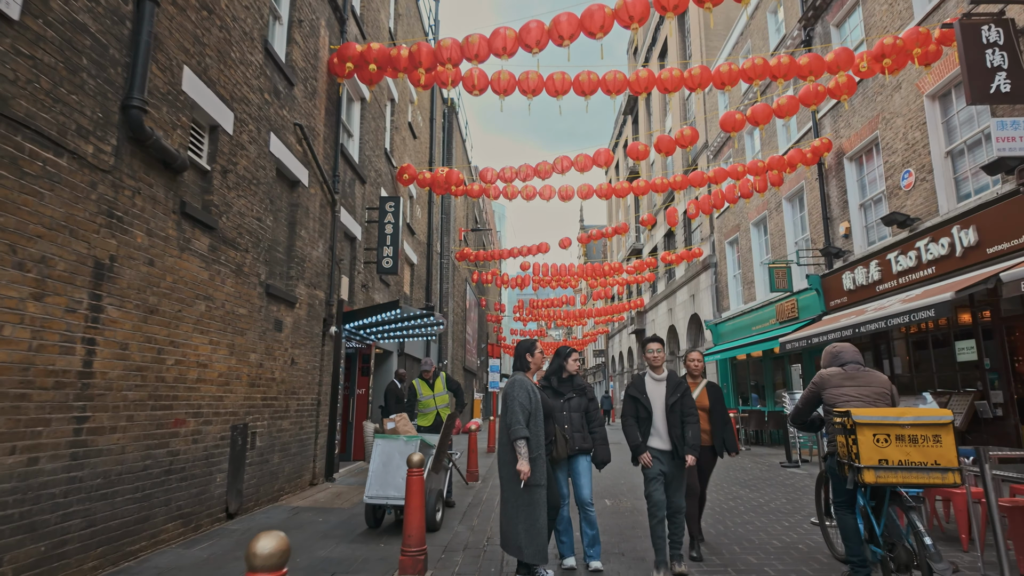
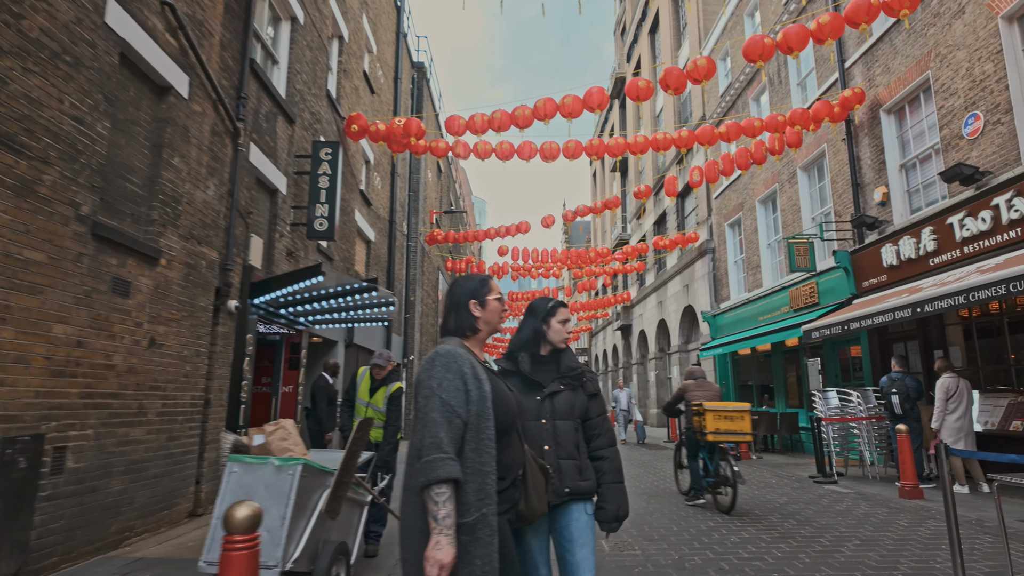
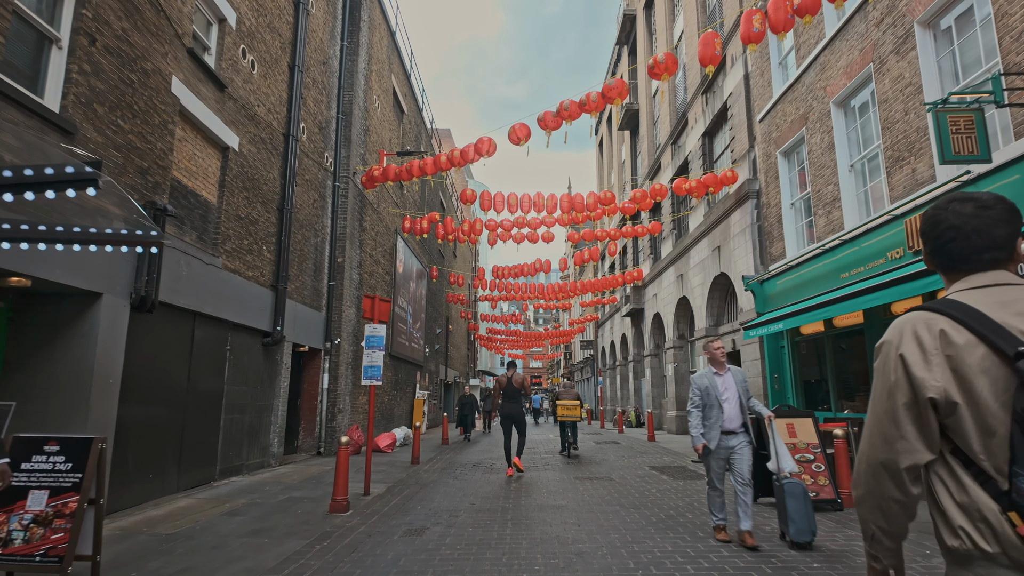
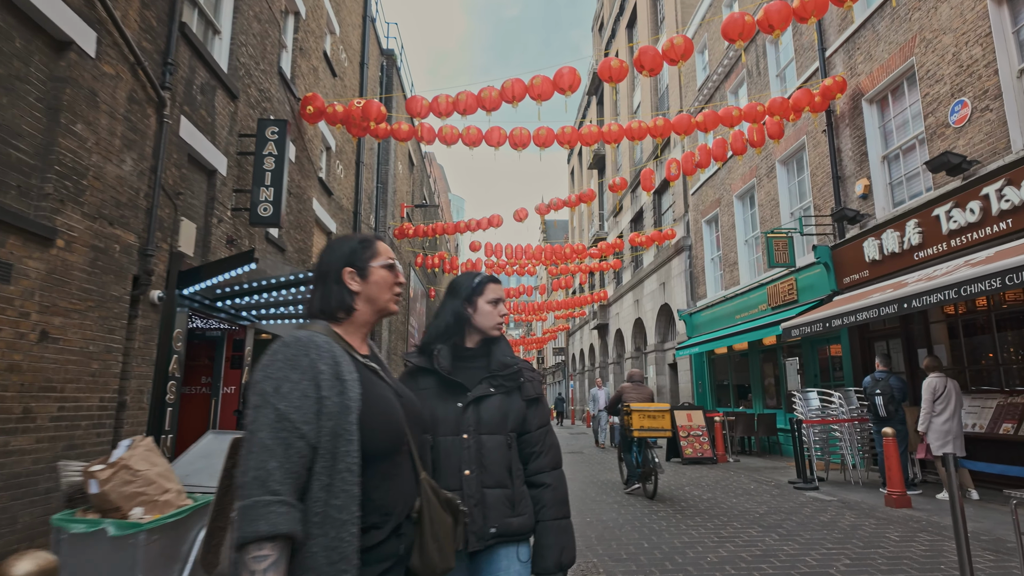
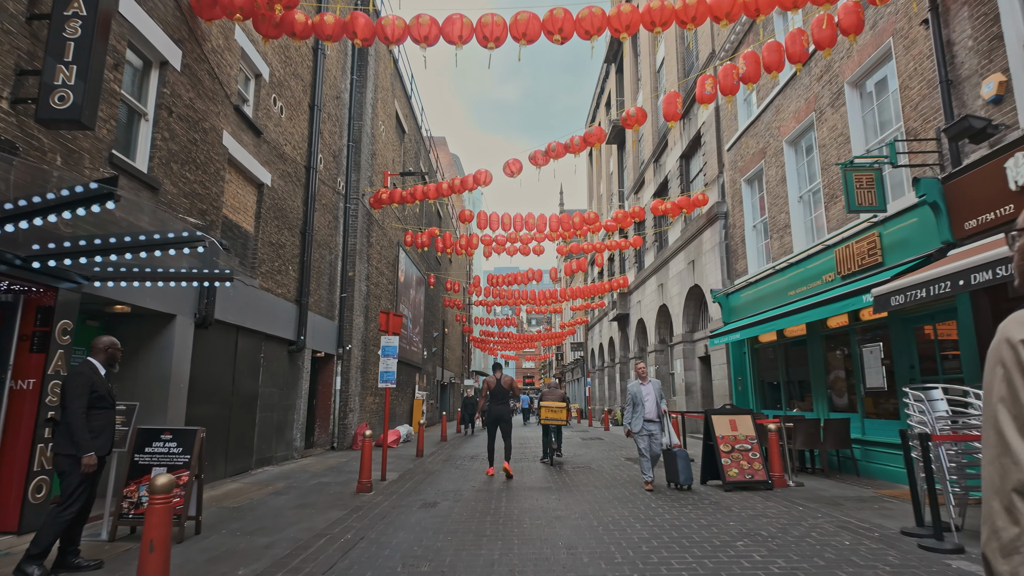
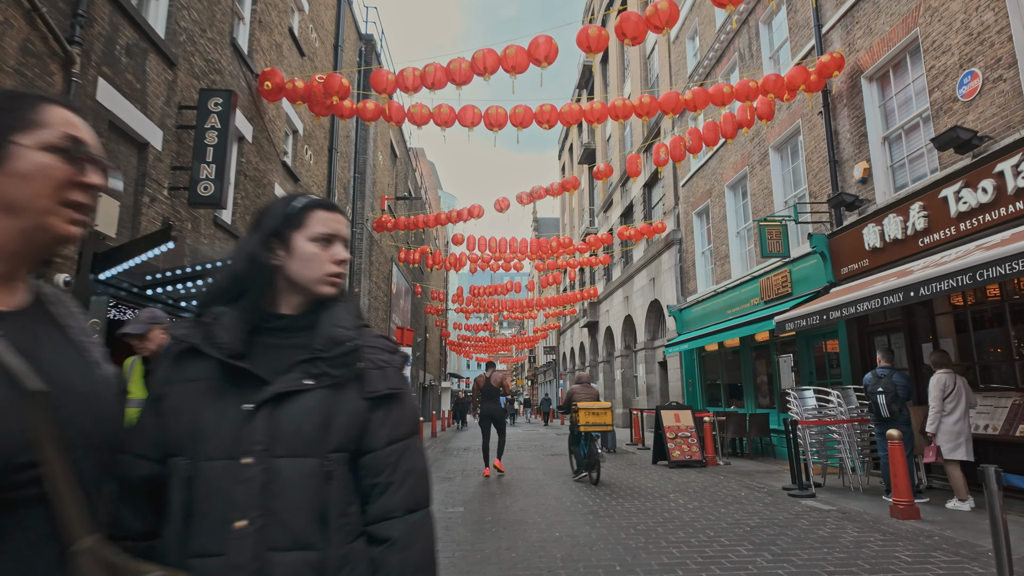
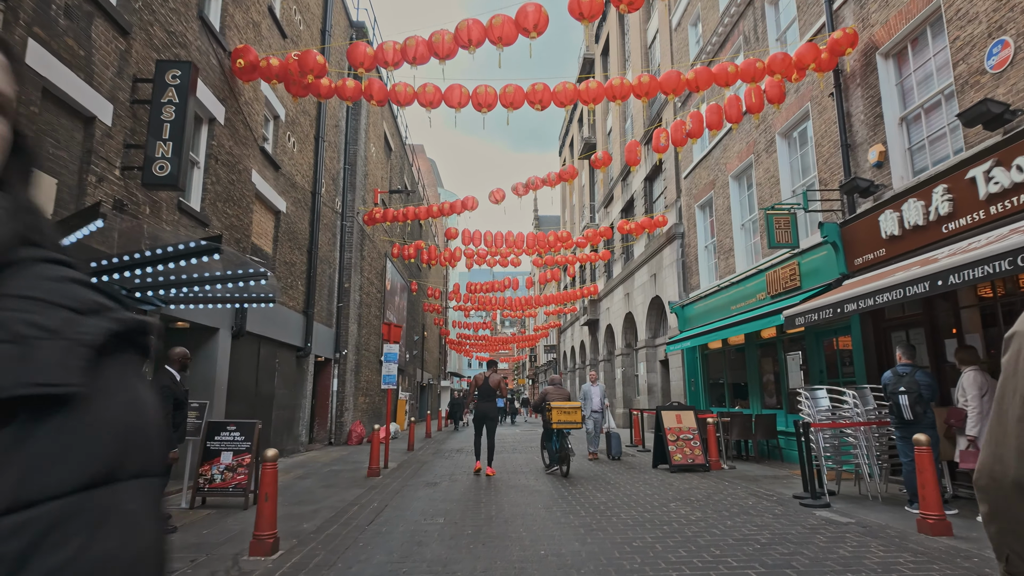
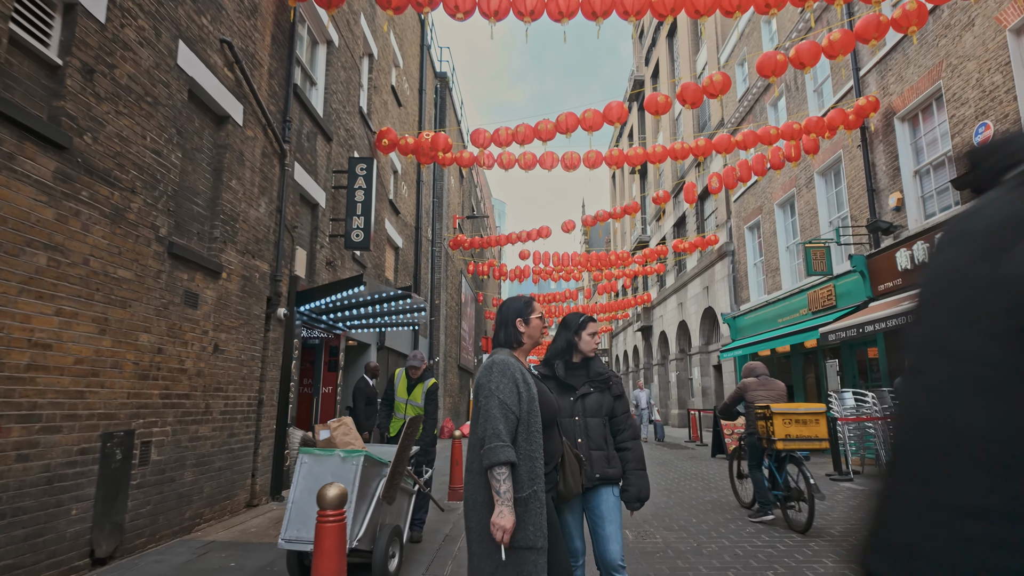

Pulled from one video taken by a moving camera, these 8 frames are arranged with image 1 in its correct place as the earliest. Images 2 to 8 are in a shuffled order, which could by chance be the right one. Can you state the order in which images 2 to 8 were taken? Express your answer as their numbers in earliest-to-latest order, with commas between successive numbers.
8, 2, 4, 6, 7, 5, 3
